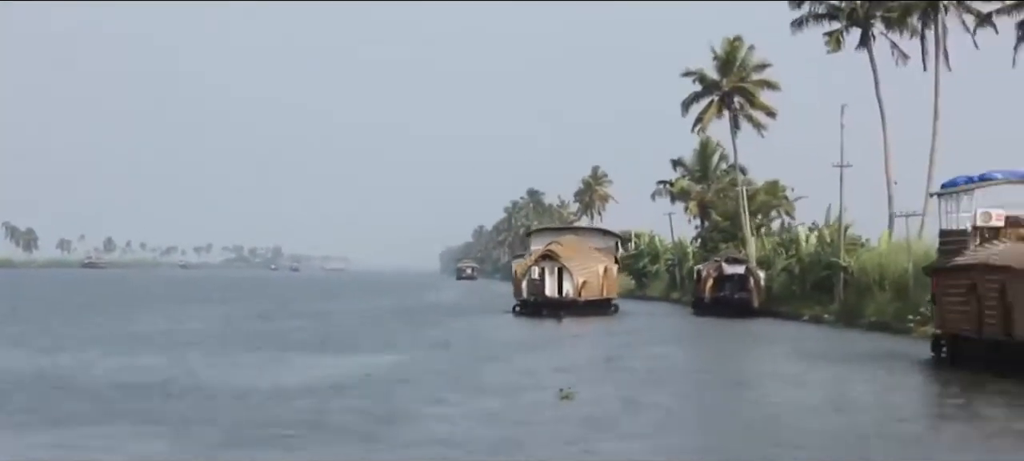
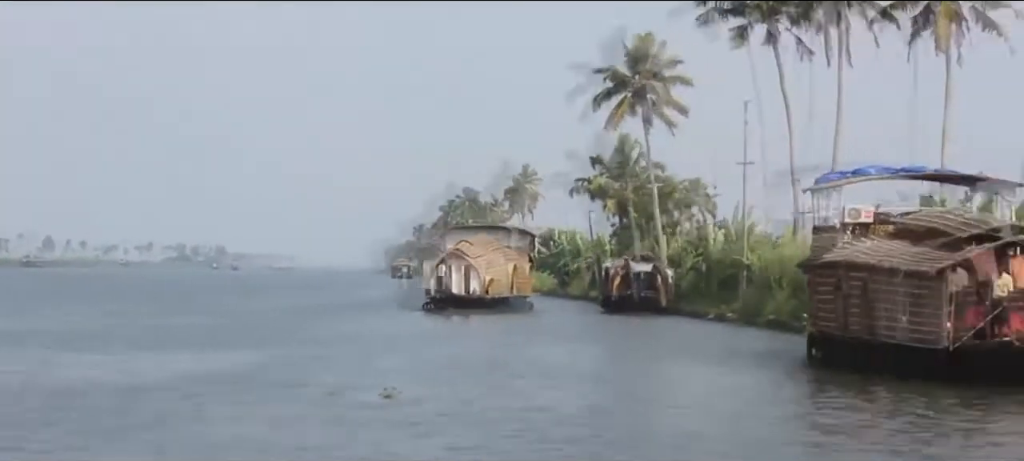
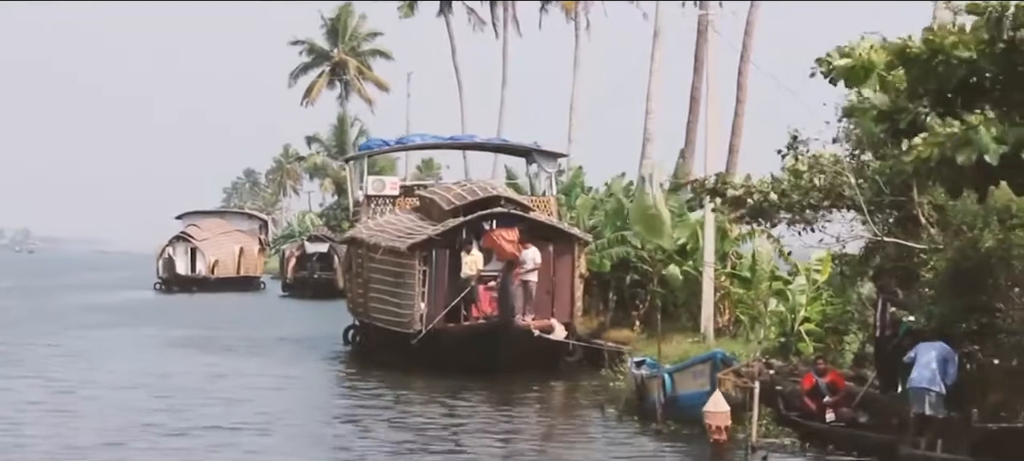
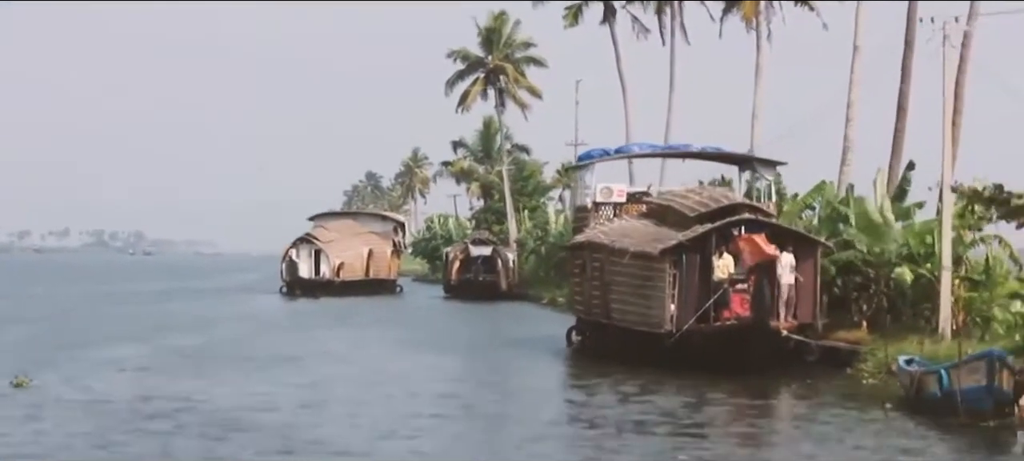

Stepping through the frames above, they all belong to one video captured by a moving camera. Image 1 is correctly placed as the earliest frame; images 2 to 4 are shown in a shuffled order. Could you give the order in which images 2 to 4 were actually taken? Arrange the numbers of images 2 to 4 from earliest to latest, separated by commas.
2, 4, 3
